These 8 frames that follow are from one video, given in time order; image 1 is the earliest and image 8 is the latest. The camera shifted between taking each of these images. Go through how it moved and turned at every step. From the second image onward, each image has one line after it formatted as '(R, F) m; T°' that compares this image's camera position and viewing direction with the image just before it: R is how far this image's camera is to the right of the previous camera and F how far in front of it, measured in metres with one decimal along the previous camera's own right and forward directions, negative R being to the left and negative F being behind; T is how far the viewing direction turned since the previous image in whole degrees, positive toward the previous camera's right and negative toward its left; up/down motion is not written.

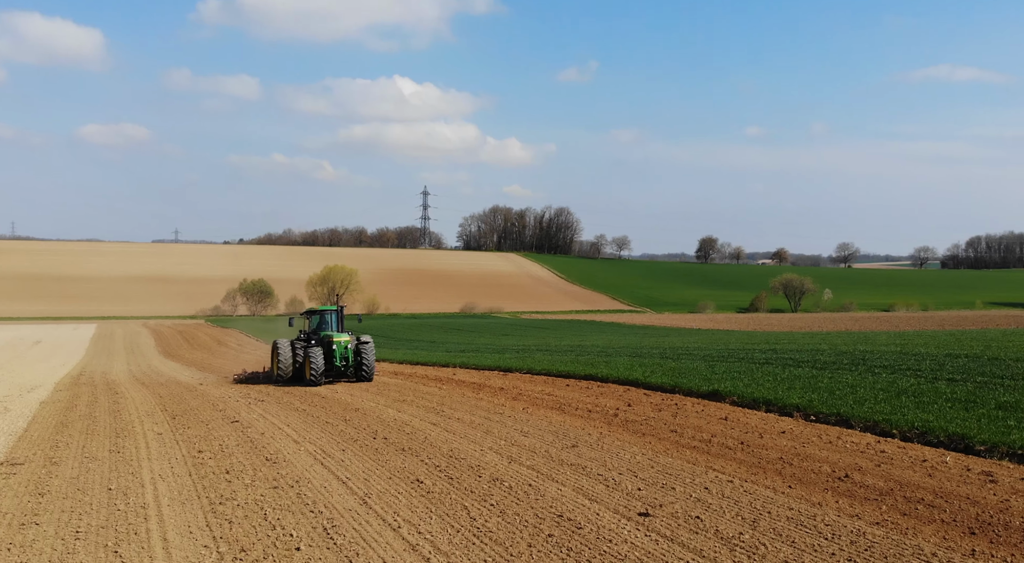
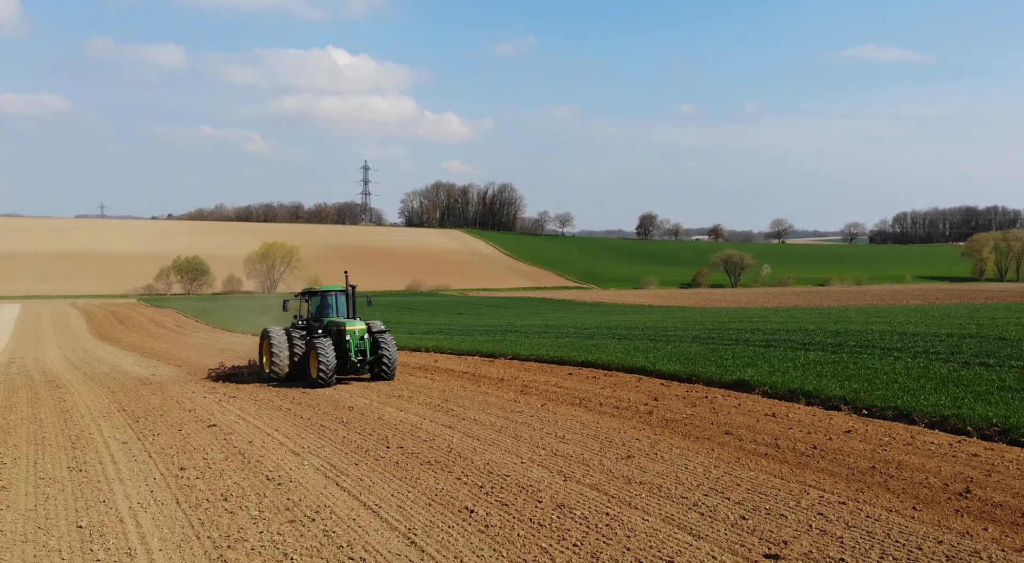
(-1.2, +1.9) m; +4°
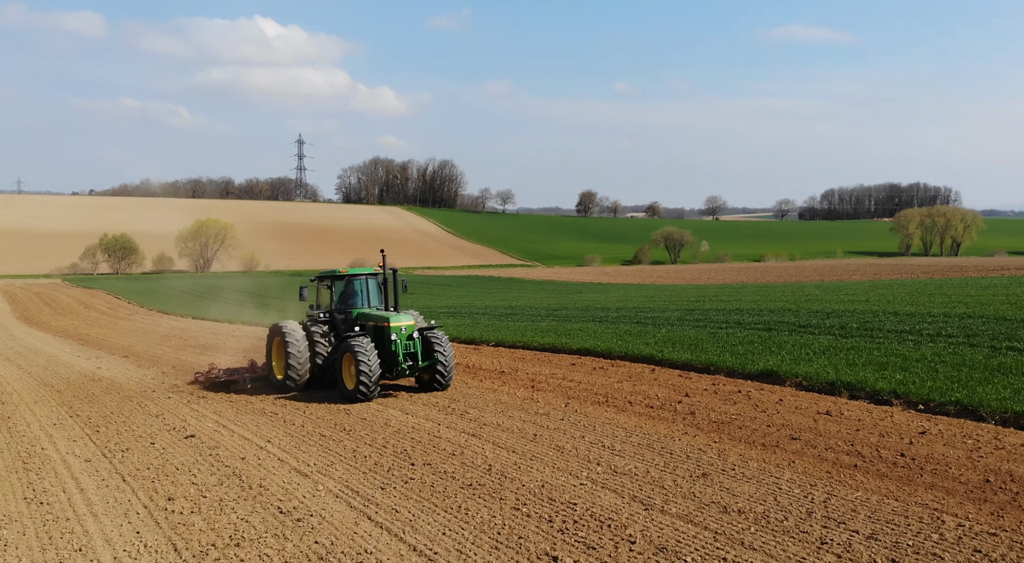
(-1.2, +1.7) m; +4°
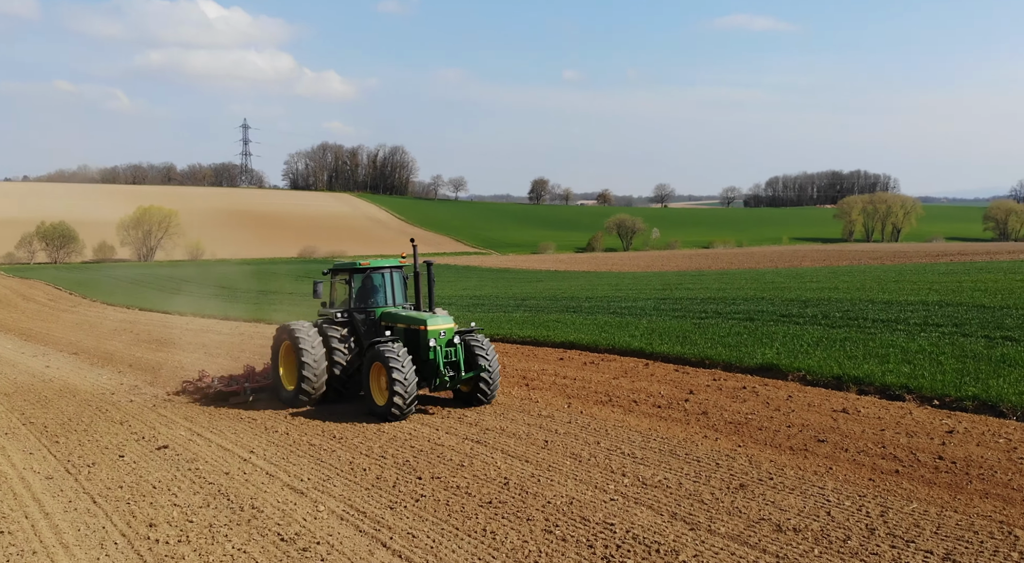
(-0.6, +0.9) m; +3°
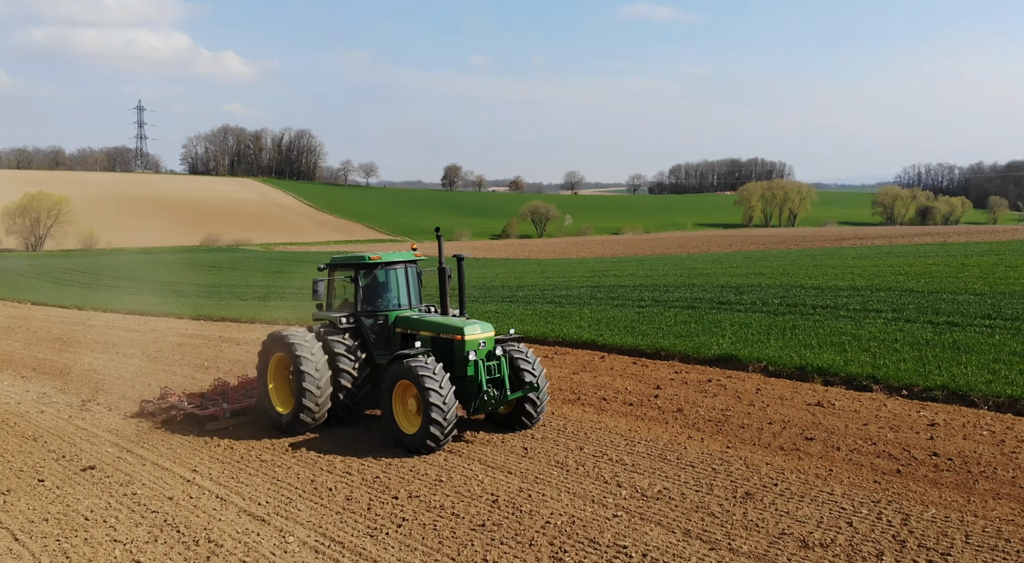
(-0.7, +0.8) m; +6°
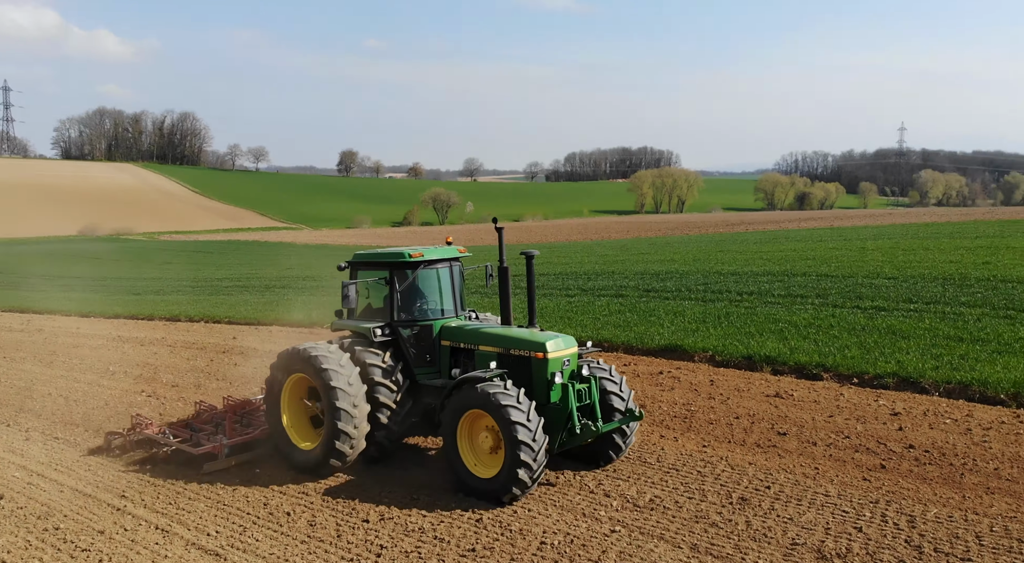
(+2.7, -2.4) m; -14°
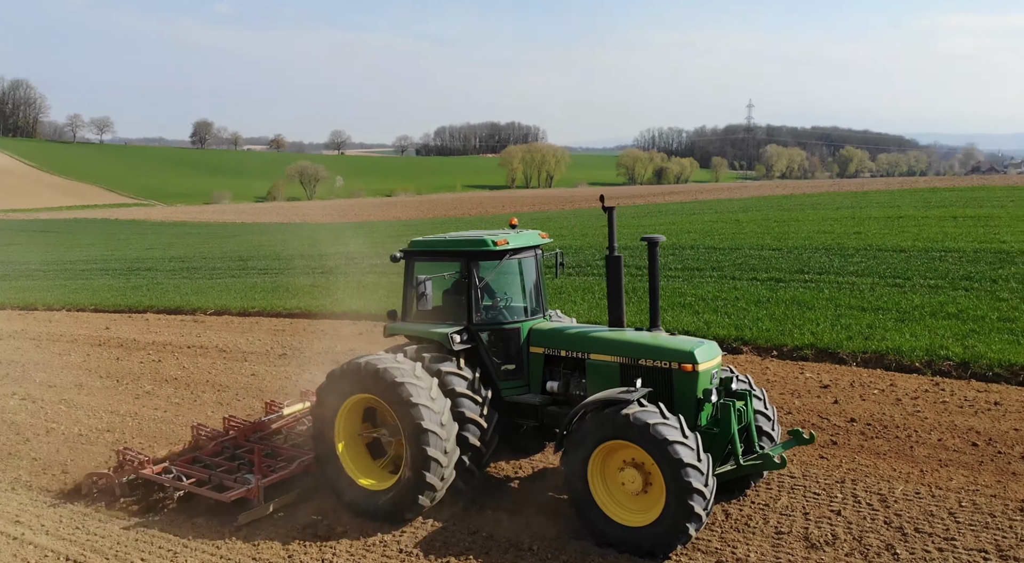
(-0.9, +0.8) m; +9°
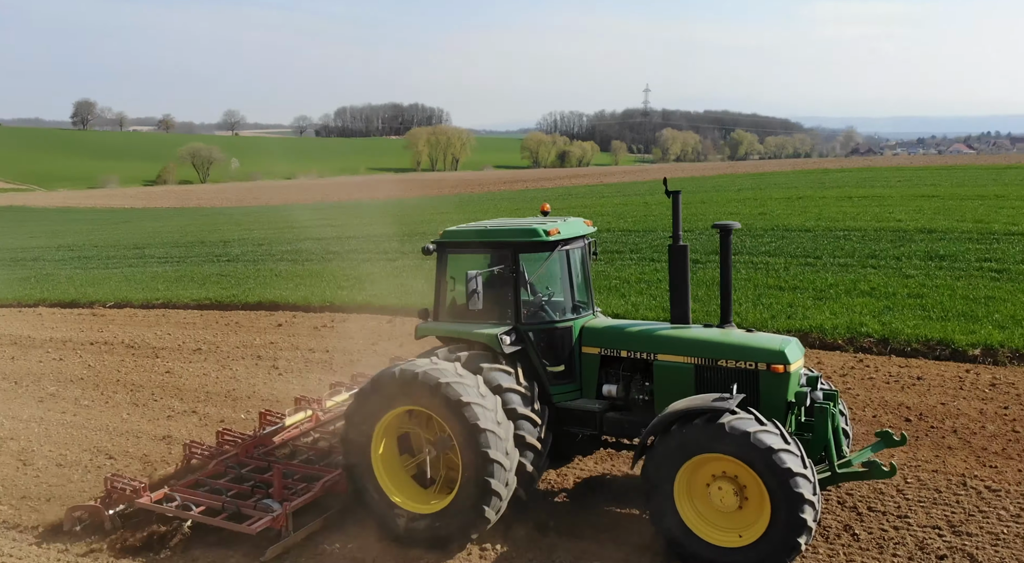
(+0.3, +0.3) m; -9°
